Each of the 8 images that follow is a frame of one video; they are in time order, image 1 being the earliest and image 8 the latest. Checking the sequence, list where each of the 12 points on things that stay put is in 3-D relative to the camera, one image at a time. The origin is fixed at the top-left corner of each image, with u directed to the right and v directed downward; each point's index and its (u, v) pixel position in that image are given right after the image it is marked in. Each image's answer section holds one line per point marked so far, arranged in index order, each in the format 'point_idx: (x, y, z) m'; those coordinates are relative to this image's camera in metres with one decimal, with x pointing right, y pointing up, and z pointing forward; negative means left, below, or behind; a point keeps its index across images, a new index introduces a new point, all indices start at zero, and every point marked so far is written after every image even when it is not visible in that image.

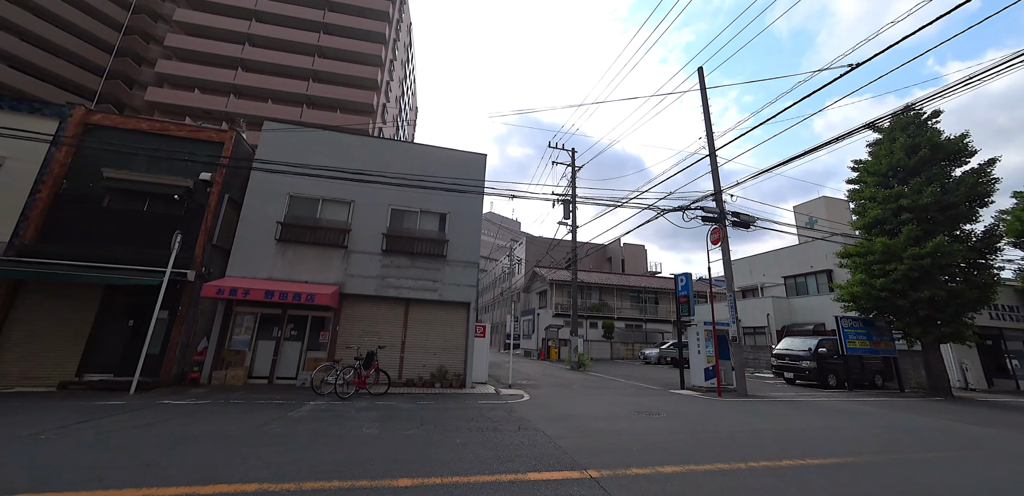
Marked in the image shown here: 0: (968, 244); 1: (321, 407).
0: (+14.9, +0.1, +12.8) m
1: (-3.5, -2.9, +7.3) m
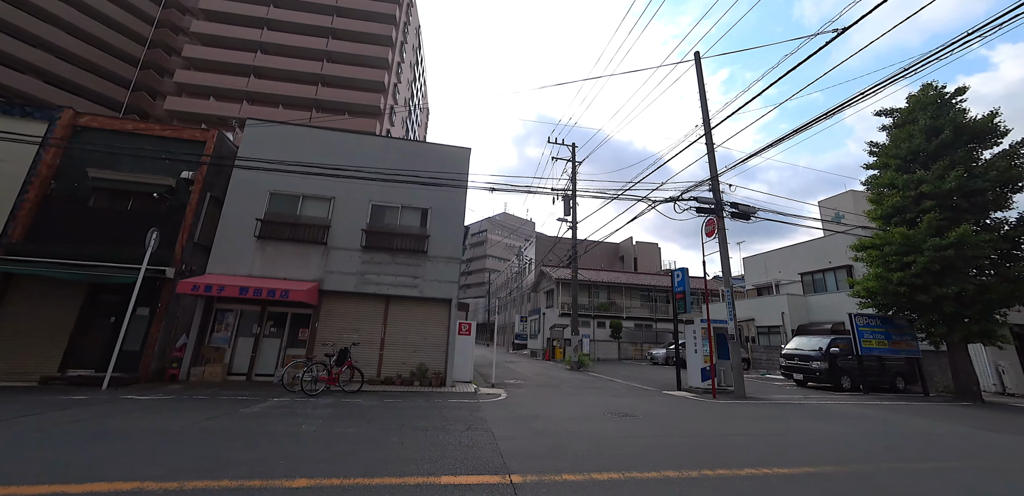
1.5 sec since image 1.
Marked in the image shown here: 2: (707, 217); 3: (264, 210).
0: (+14.4, +0.4, +11.7) m
1: (-4.2, -2.8, +7.1) m
2: (+6.0, +1.0, +12.1) m
3: (-6.8, +1.0, +10.8) m
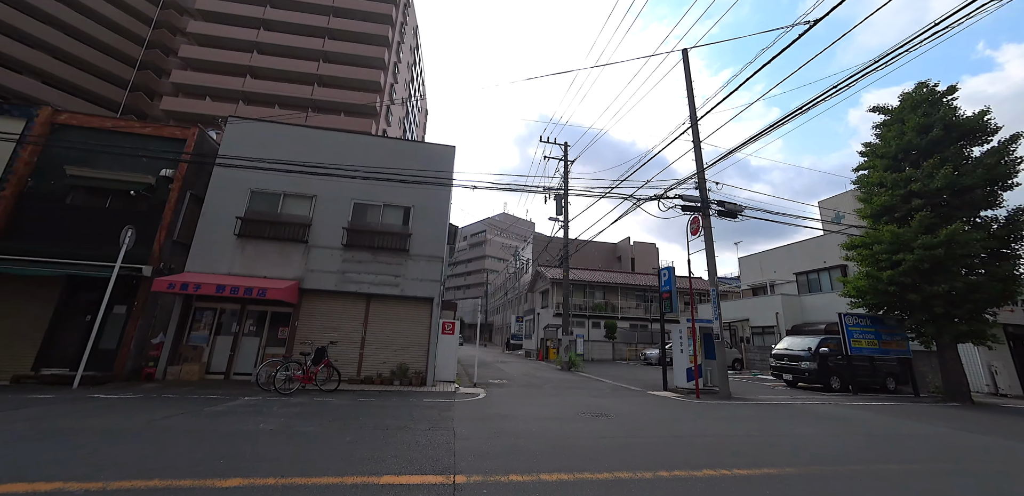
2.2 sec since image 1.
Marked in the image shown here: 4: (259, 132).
0: (+13.9, +0.5, +11.5) m
1: (-4.7, -2.8, +7.0) m
2: (+5.5, +1.0, +12.0) m
3: (-7.3, +1.1, +10.7) m
4: (-7.3, +3.4, +11.4) m
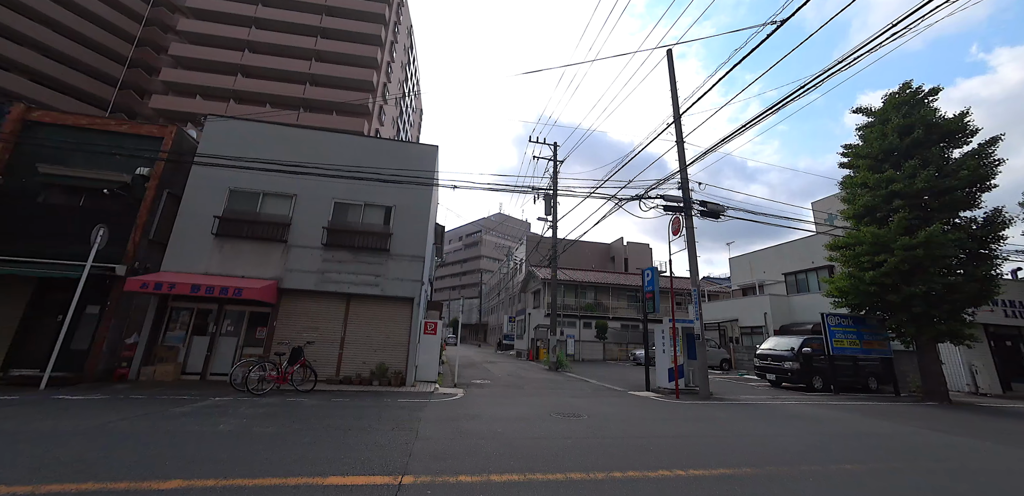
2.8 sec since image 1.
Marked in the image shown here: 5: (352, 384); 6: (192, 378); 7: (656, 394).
0: (+13.4, +0.4, +11.6) m
1: (-5.2, -2.7, +6.9) m
2: (+5.0, +1.0, +12.0) m
3: (-7.9, +1.1, +10.6) m
4: (-7.8, +3.4, +11.3) m
5: (-4.1, -3.5, +10.2) m
6: (-7.9, -3.2, +9.7) m
7: (+4.2, -4.3, +11.5) m
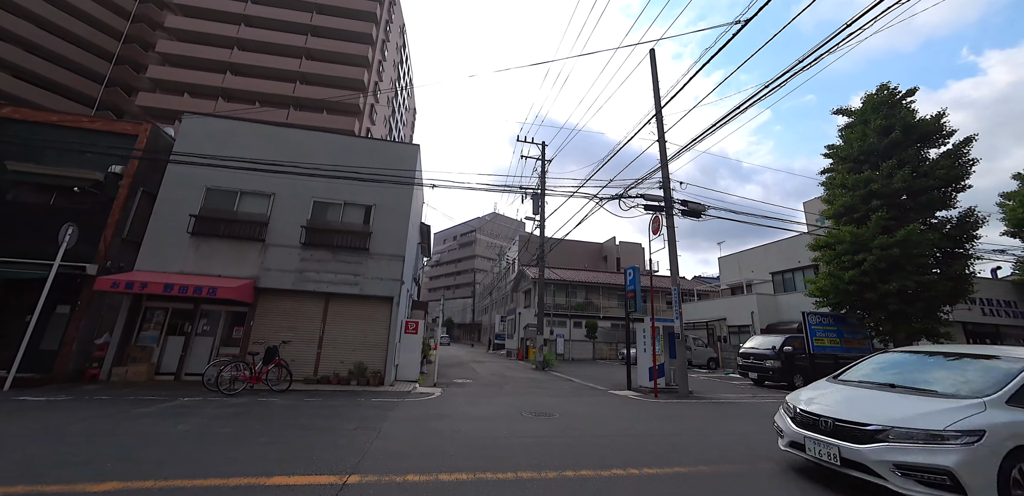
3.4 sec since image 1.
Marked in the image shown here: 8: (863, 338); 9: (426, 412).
0: (+12.8, +0.5, +11.7) m
1: (-5.7, -2.7, +6.9) m
2: (+4.4, +1.0, +12.0) m
3: (-8.4, +1.1, +10.5) m
4: (-8.4, +3.4, +11.2) m
5: (-4.7, -3.5, +10.1) m
6: (-8.4, -3.2, +9.6) m
7: (+3.6, -4.2, +11.6) m
8: (+12.2, -3.1, +13.7) m
9: (-1.6, -3.0, +7.1) m
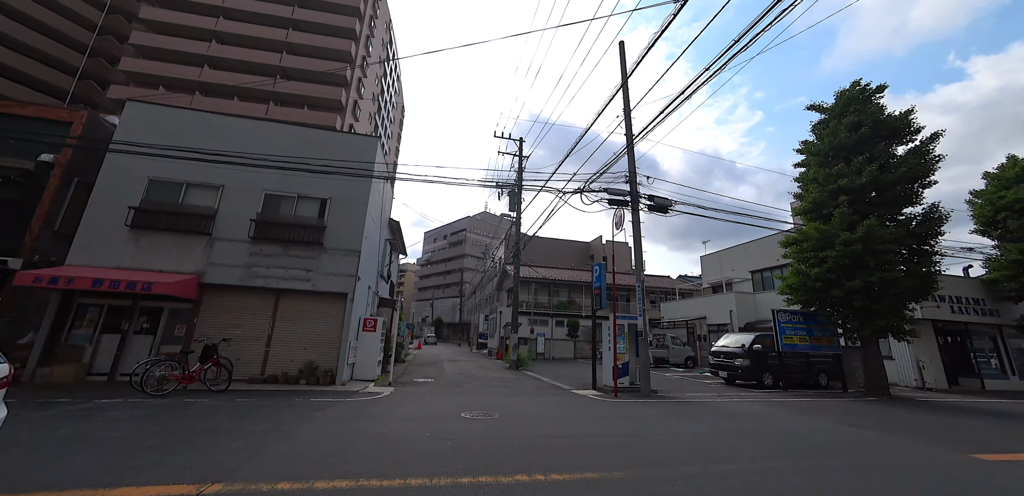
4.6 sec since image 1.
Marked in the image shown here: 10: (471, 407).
0: (+11.7, +0.6, +11.6) m
1: (-6.8, -2.6, +6.4) m
2: (+3.3, +1.1, +11.8) m
3: (-9.5, +1.3, +10.1) m
4: (-9.5, +3.6, +10.7) m
5: (-5.8, -3.3, +9.7) m
6: (-9.5, -3.0, +9.1) m
7: (+2.5, -4.1, +11.3) m
8: (+11.1, -3.0, +13.6) m
9: (-2.6, -2.8, +6.7) m
10: (-0.8, -3.3, +8.2) m
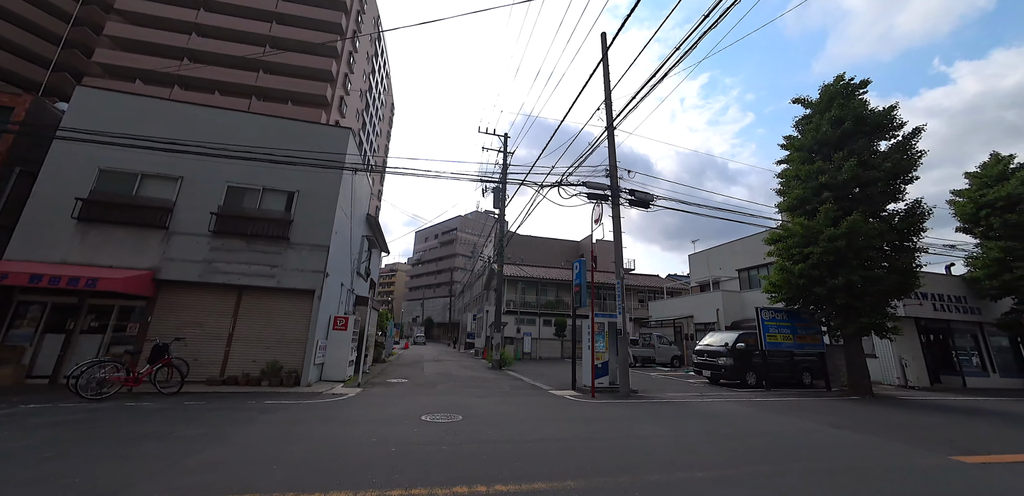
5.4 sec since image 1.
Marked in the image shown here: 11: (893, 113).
0: (+11.0, +0.7, +11.4) m
1: (-7.4, -2.4, +5.9) m
2: (+2.6, +1.3, +11.4) m
3: (-10.2, +1.4, +9.5) m
4: (-10.1, +3.7, +10.1) m
5: (-6.4, -3.2, +9.2) m
6: (-10.2, -2.9, +8.5) m
7: (+1.8, -4.0, +10.9) m
8: (+10.4, -2.9, +13.4) m
9: (-3.2, -2.7, +6.3) m
10: (-1.4, -3.1, +7.8) m
11: (+11.4, +4.1, +11.8) m
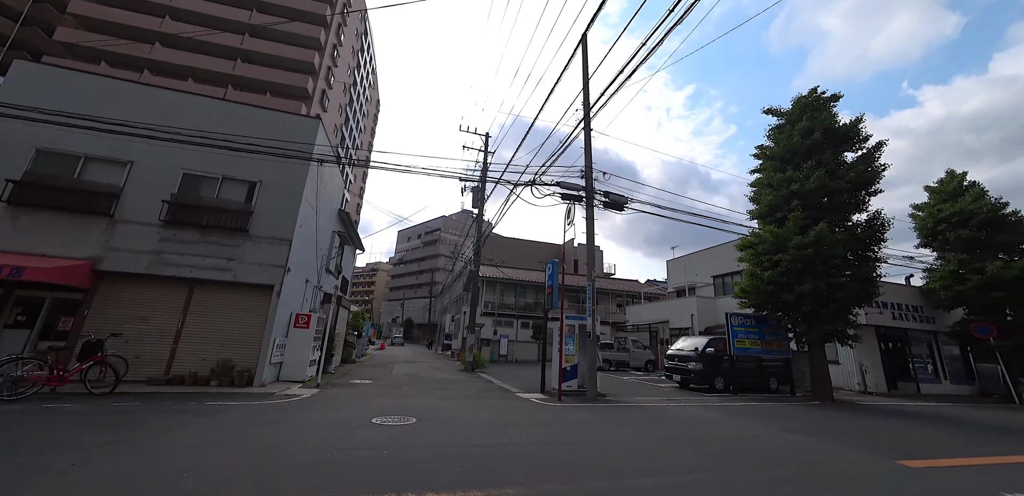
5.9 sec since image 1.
0: (+10.2, +0.4, +11.6) m
1: (-8.0, -2.2, +5.4) m
2: (+1.9, +1.2, +11.3) m
3: (-10.8, +1.7, +8.8) m
4: (-10.8, +4.0, +9.5) m
5: (-7.2, -3.0, +8.7) m
6: (-10.9, -2.6, +7.9) m
7: (+0.9, -4.0, +10.7) m
8: (+9.4, -3.2, +13.6) m
9: (-3.9, -2.5, +5.9) m
10: (-2.2, -3.0, +7.4) m
11: (+10.6, +3.8, +12.0) m
